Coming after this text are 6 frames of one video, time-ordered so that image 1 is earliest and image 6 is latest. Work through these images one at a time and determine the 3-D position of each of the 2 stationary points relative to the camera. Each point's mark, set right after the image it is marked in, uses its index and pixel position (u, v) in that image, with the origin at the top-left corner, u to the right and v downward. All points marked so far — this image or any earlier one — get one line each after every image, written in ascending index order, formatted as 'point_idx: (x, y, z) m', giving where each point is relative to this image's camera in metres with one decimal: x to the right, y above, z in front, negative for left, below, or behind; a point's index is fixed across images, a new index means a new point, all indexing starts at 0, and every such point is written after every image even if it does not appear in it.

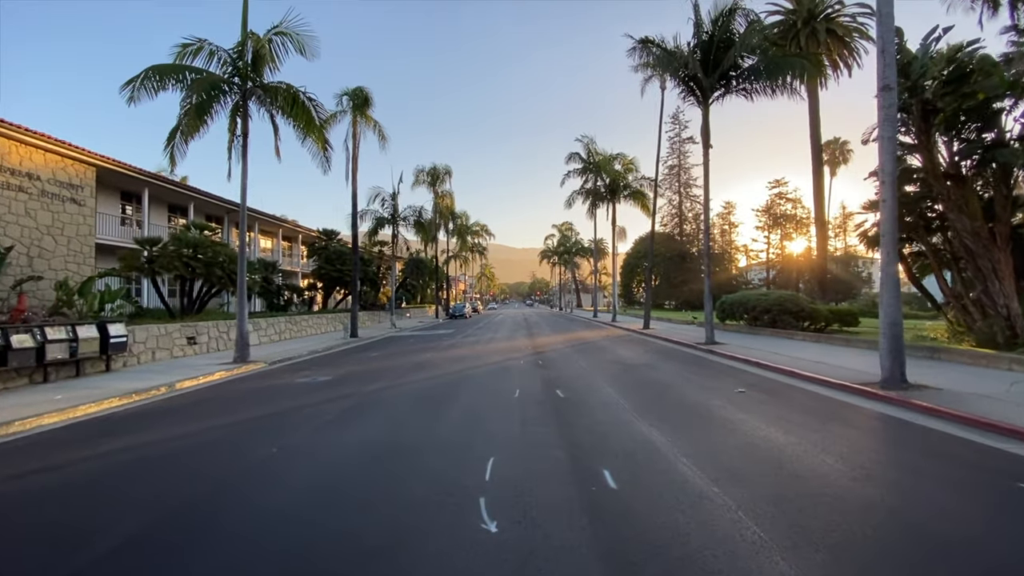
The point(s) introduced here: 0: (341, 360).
0: (-5.0, -2.2, +19.3) m
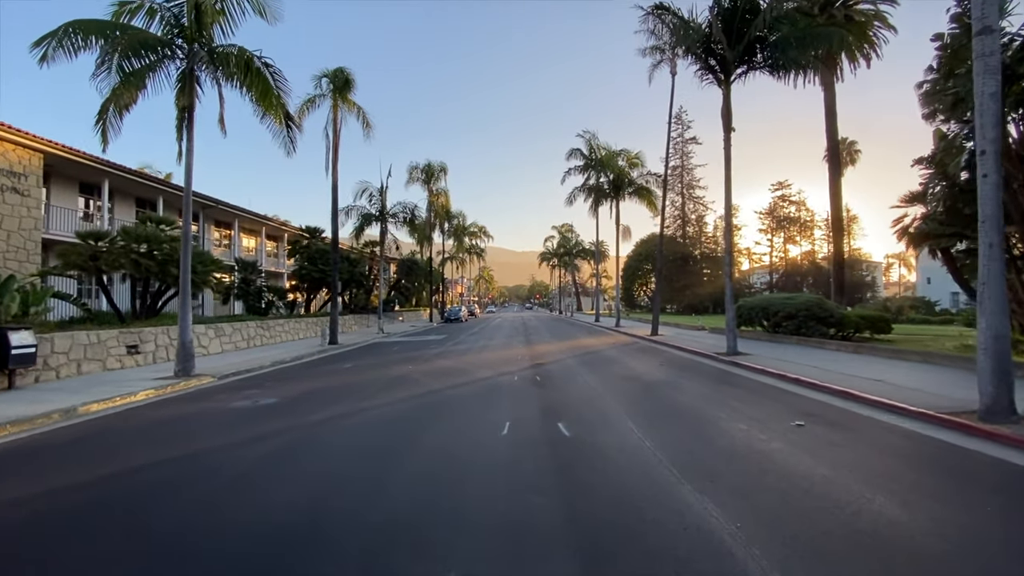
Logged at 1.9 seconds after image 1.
0: (-5.2, -2.2, +16.5) m
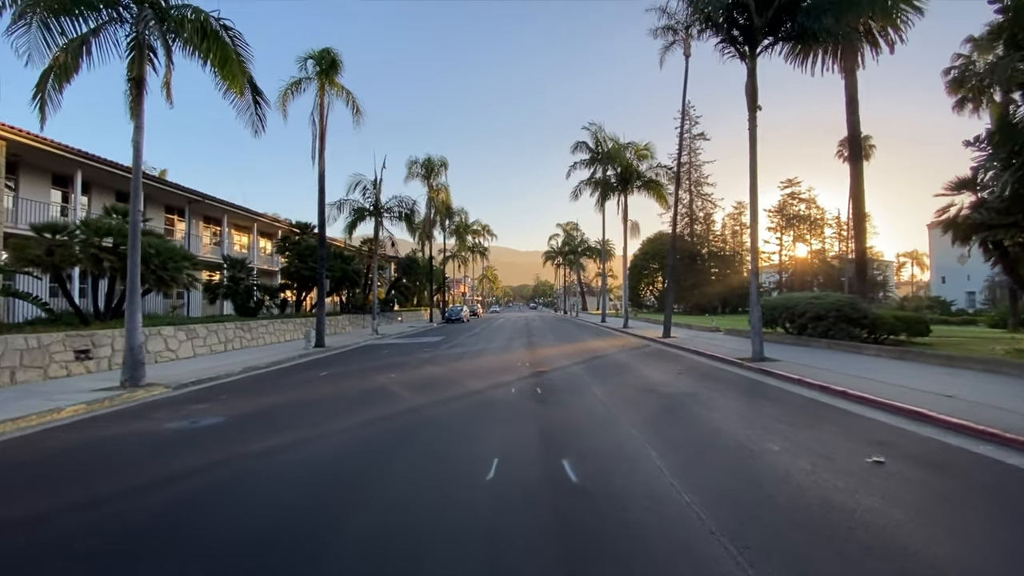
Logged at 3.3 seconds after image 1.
0: (-5.2, -2.1, +14.4) m
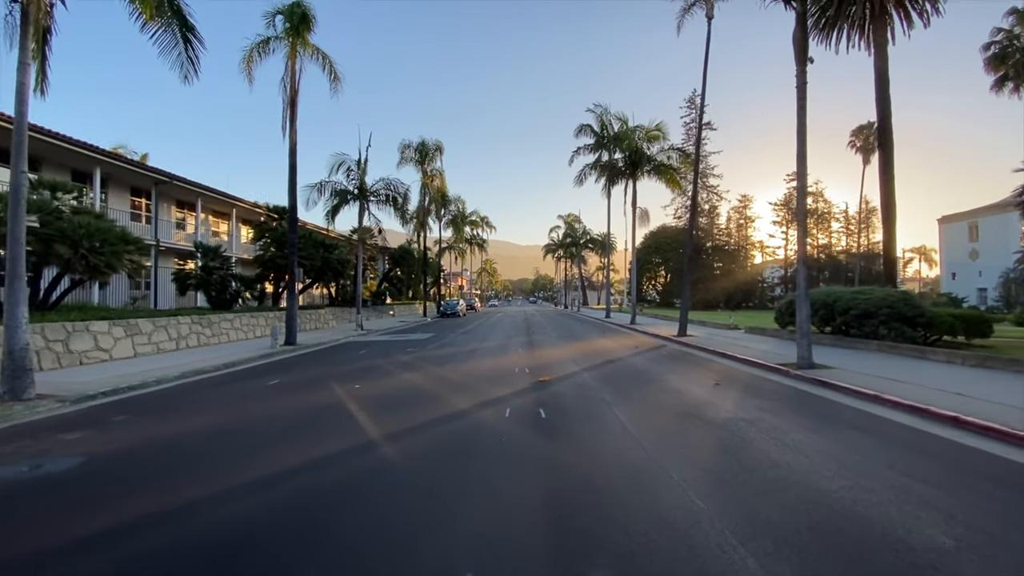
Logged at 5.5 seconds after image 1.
0: (-5.3, -1.9, +11.3) m
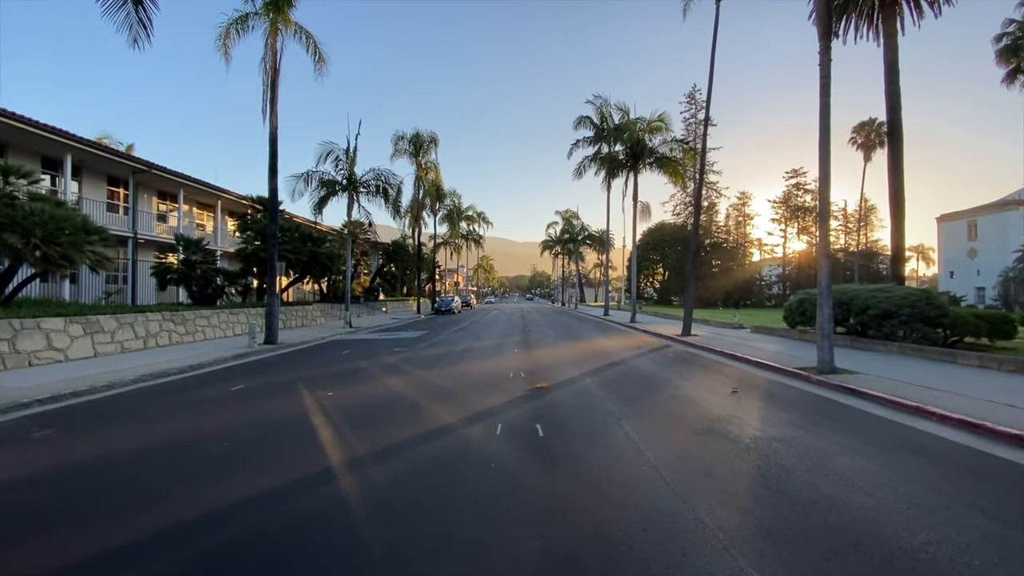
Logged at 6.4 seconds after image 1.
0: (-5.4, -1.8, +9.9) m
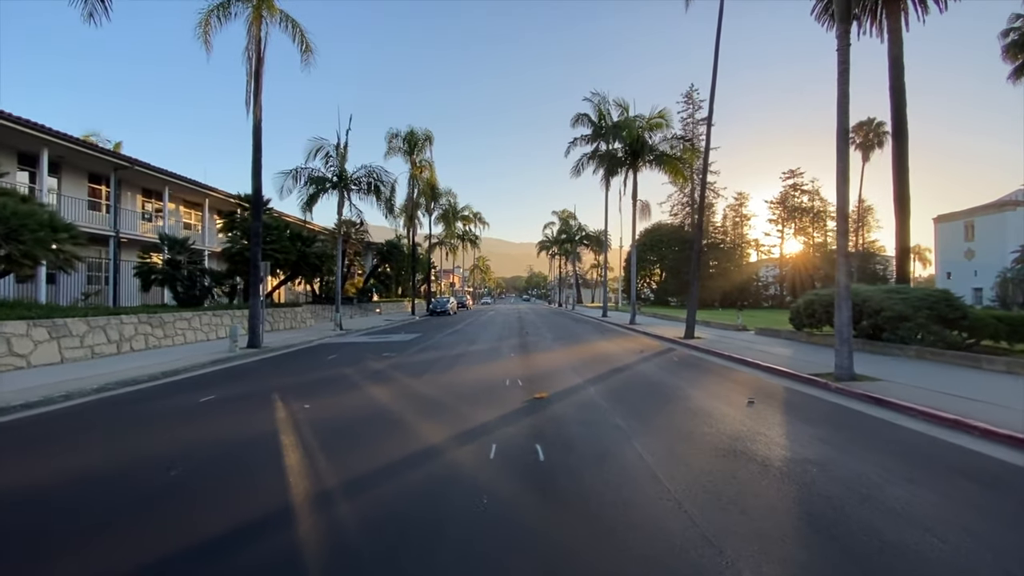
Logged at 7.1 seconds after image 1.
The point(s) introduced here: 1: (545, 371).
0: (-5.5, -1.8, +8.9) m
1: (+0.7, -1.8, +14.1) m
